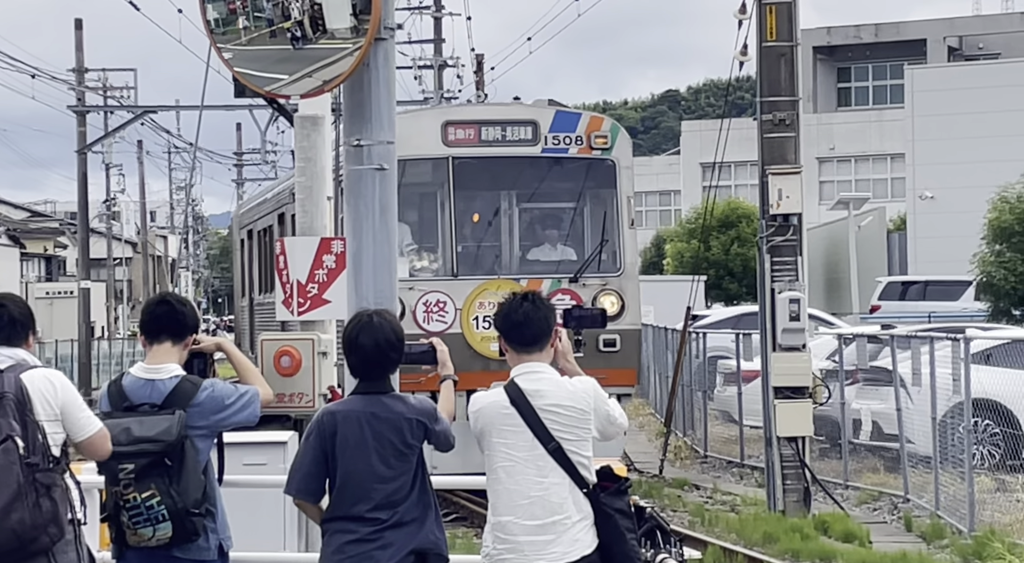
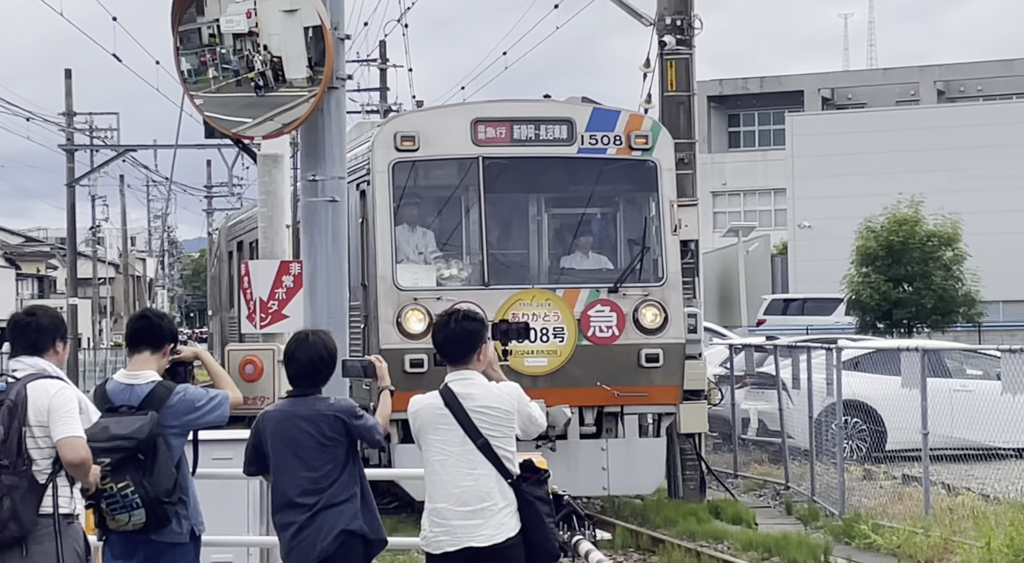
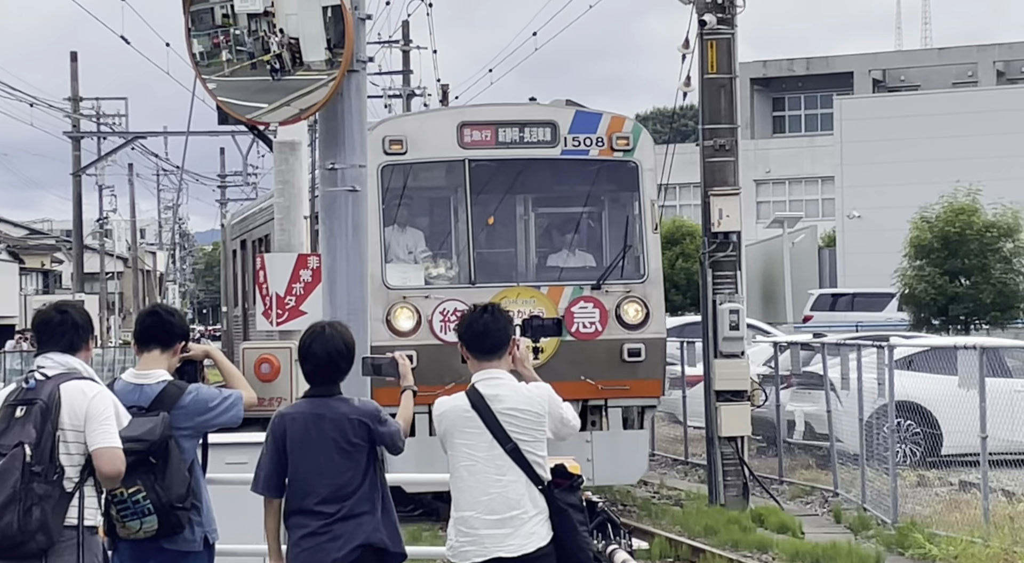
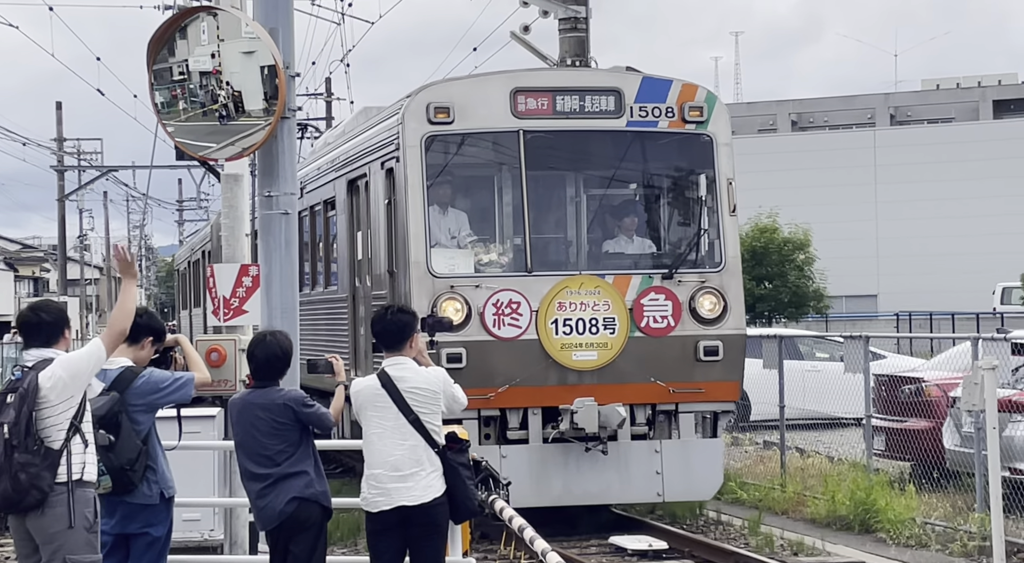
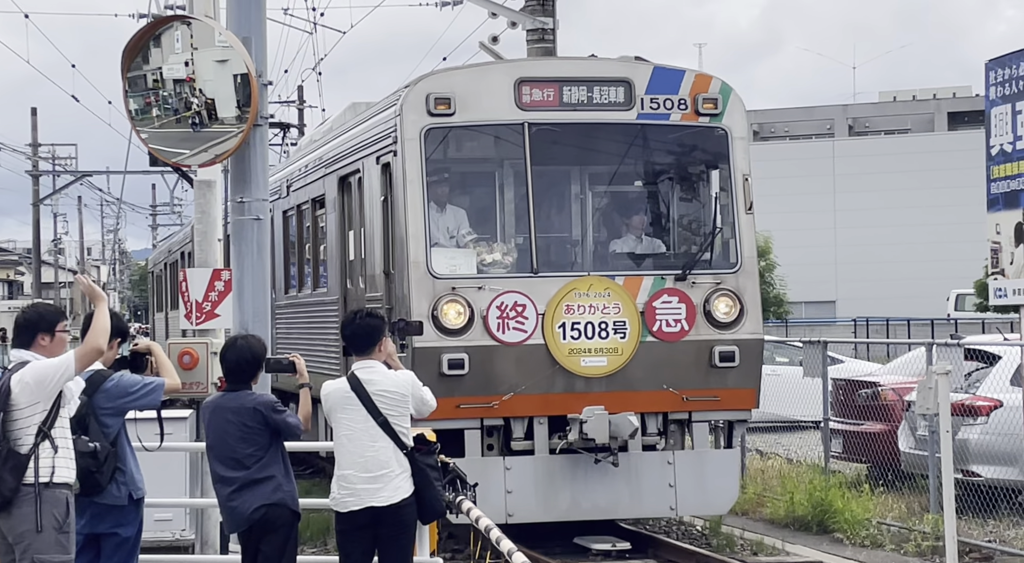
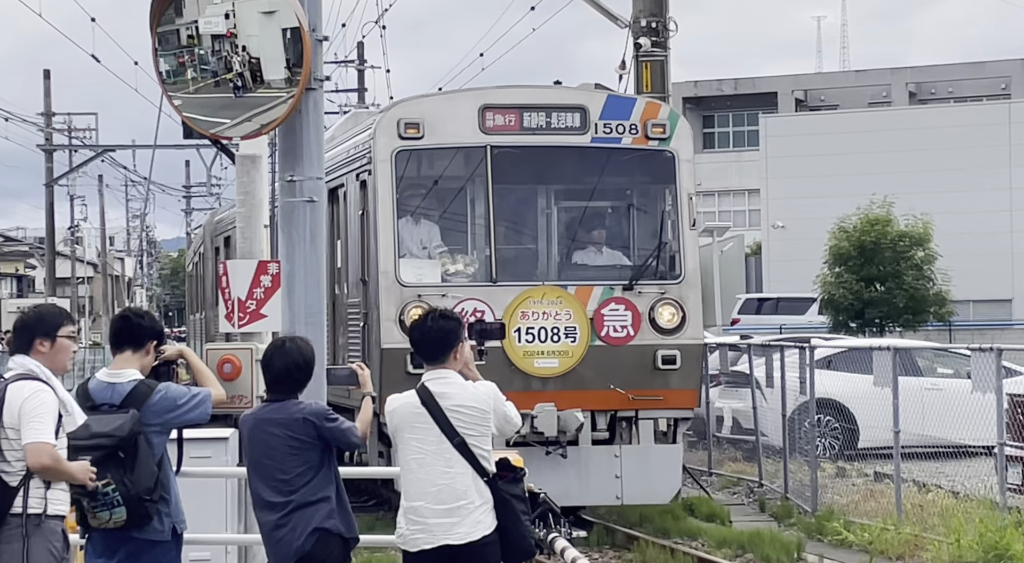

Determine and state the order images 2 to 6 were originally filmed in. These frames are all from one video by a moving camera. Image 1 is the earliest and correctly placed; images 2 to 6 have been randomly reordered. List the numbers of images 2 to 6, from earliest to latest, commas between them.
3, 2, 6, 4, 5
